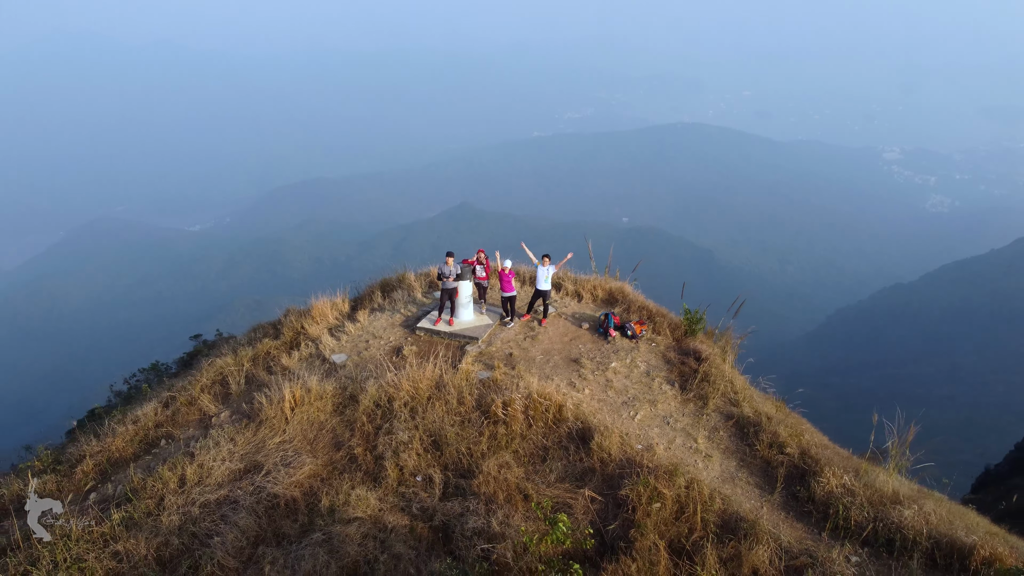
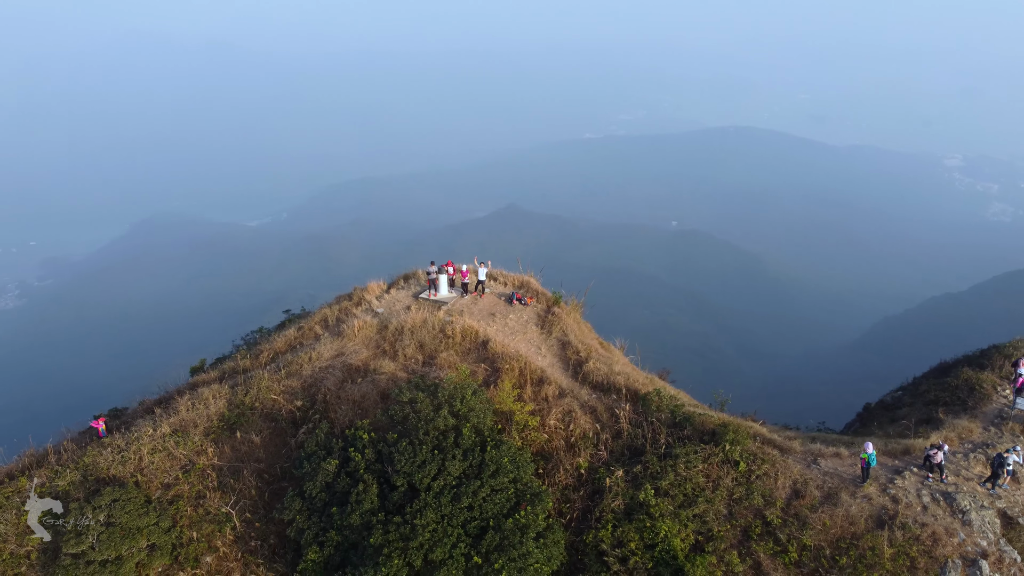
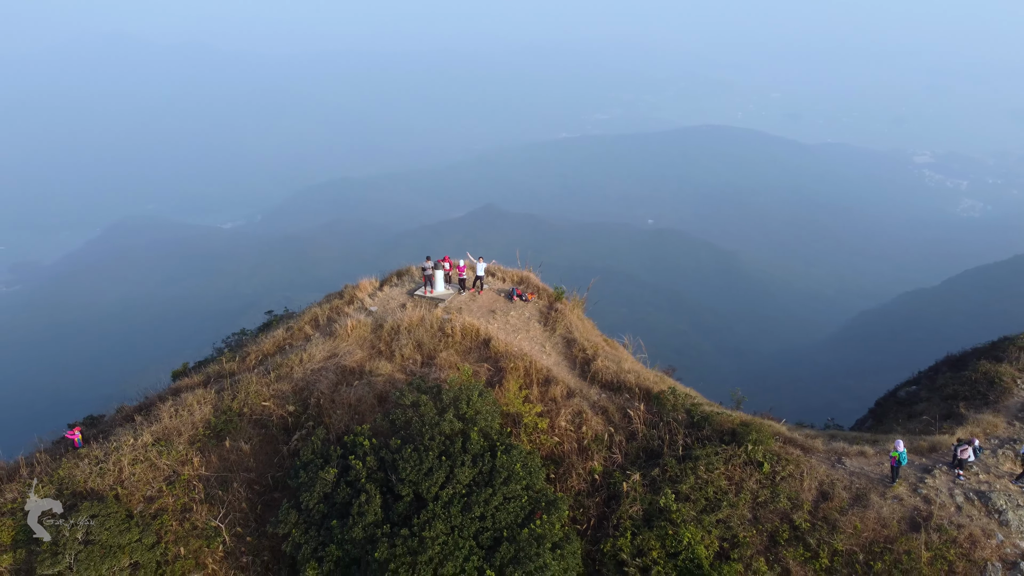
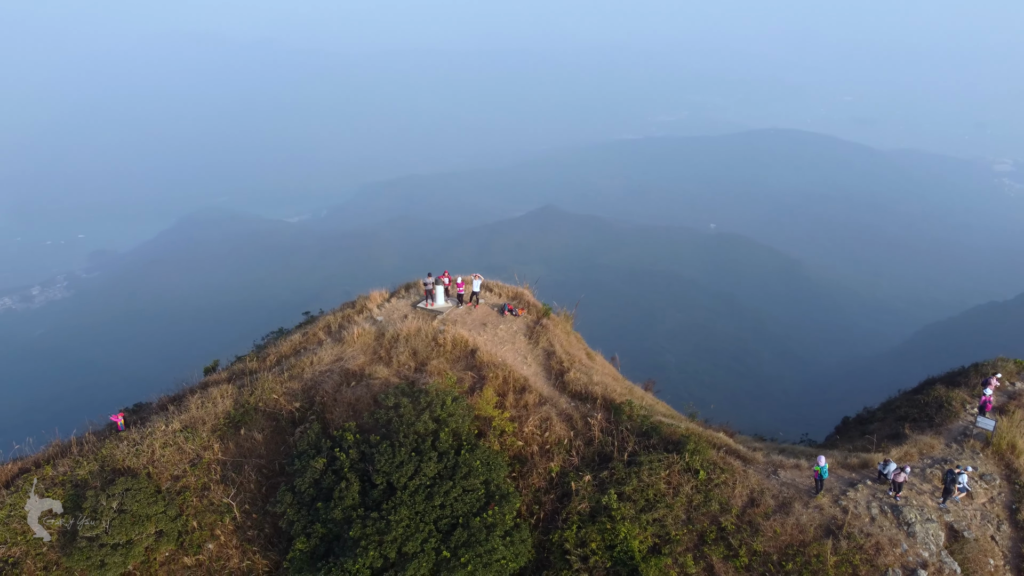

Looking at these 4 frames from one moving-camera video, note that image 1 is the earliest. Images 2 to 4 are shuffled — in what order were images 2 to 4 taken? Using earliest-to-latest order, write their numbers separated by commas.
3, 2, 4
